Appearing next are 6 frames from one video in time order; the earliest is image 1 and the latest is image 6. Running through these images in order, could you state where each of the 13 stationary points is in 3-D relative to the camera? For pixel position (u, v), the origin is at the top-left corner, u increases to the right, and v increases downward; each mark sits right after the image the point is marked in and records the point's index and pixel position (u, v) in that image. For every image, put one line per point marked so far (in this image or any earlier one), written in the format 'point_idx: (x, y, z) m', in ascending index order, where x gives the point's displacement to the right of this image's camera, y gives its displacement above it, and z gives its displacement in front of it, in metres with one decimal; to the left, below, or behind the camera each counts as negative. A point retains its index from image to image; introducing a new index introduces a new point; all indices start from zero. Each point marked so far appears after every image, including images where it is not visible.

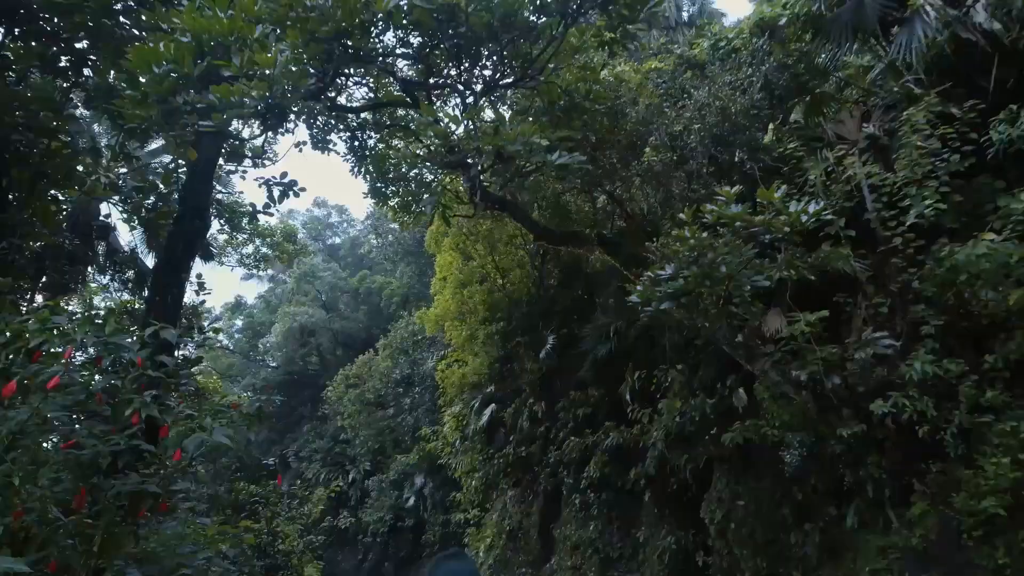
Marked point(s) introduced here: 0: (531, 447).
0: (+0.5, -4.1, +13.9) m
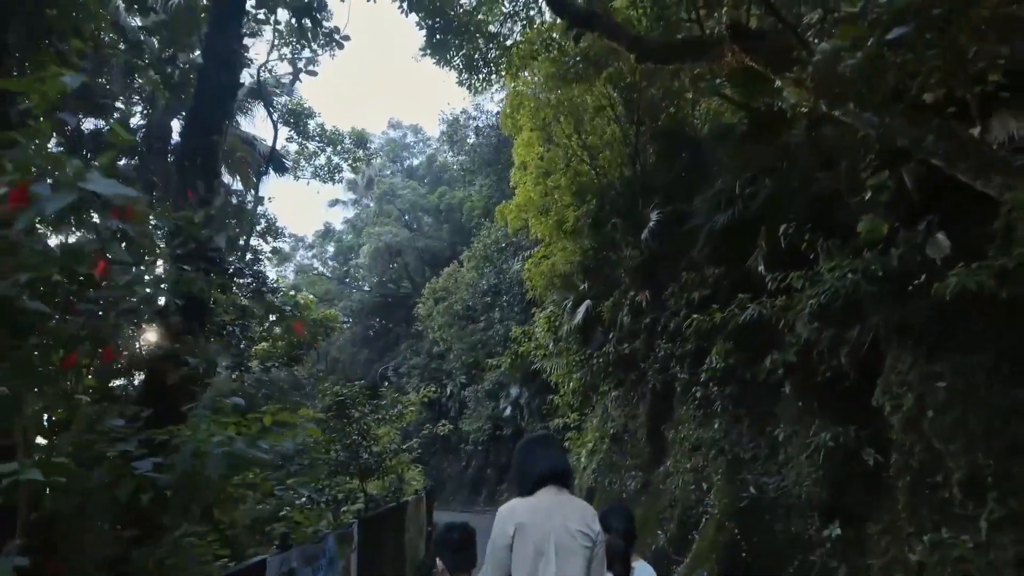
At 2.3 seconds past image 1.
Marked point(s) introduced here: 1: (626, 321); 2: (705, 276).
0: (+2.8, -1.3, +12.2) m
1: (+2.6, -0.8, +12.1) m
2: (+3.6, +0.2, +10.0) m
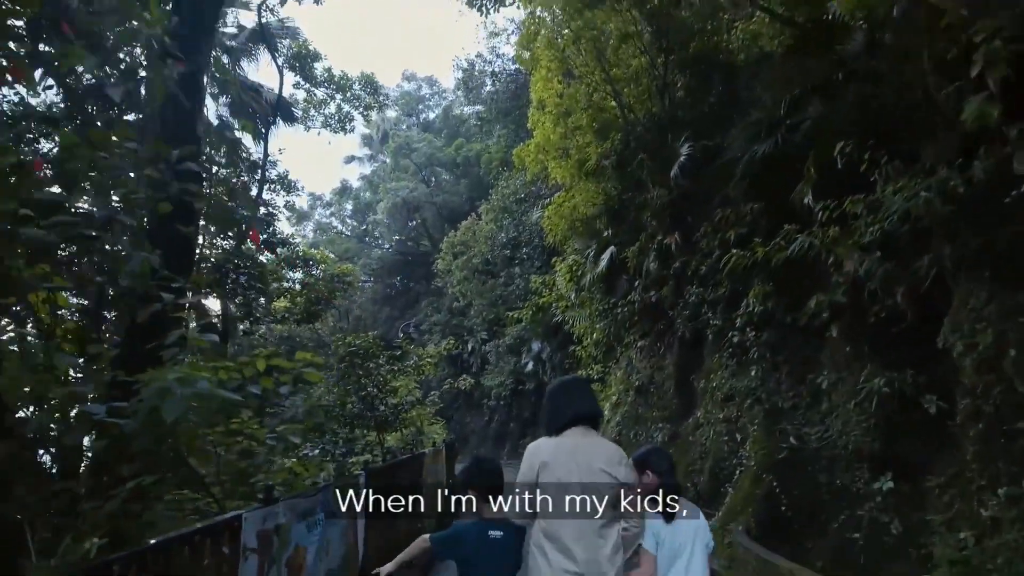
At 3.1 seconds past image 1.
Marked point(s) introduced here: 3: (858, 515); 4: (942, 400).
0: (+3.3, -0.1, +11.5) m
1: (+3.0, +0.4, +11.4) m
2: (+3.9, +1.3, +9.1) m
3: (+4.1, -2.7, +6.4) m
4: (+5.2, -1.4, +6.5) m
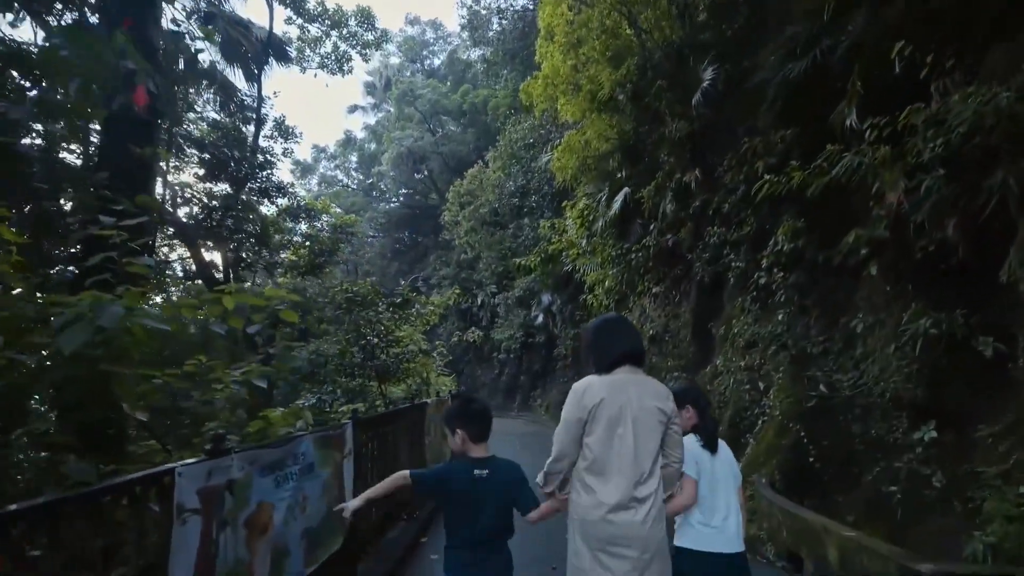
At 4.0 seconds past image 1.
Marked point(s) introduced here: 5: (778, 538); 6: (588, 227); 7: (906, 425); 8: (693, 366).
0: (+3.4, +1.1, +10.8) m
1: (+3.1, +1.6, +10.6) m
2: (+4.0, +2.2, +8.3) m
3: (+4.2, -2.0, +5.9) m
4: (+5.2, -0.6, +5.8) m
5: (+2.8, -2.7, +5.7) m
6: (+1.8, +1.5, +12.9) m
7: (+4.4, -1.5, +6.0) m
8: (+3.8, -1.6, +11.3) m
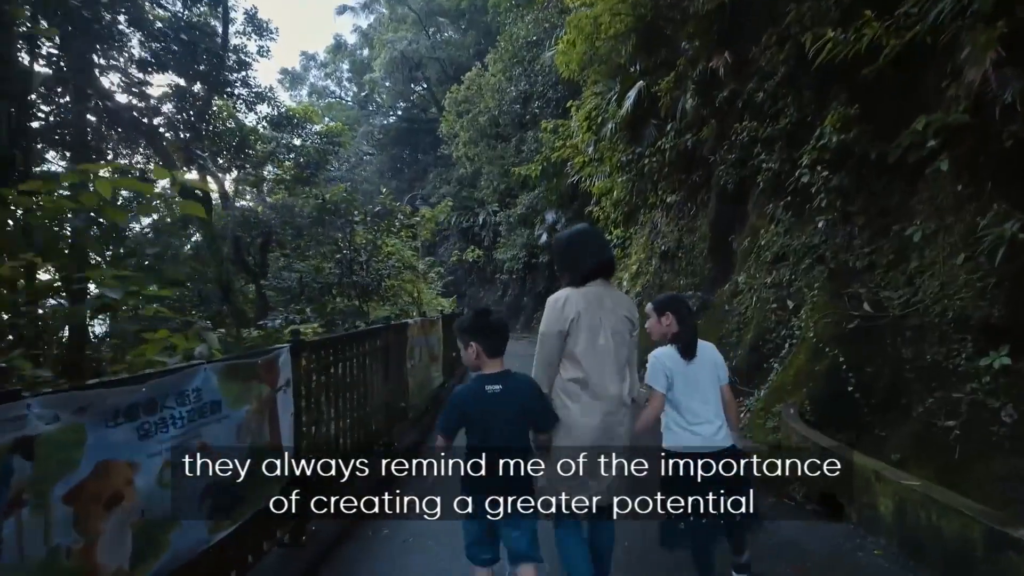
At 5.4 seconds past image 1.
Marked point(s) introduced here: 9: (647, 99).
0: (+3.3, +2.7, +9.4) m
1: (+3.1, +3.2, +9.1) m
2: (+3.9, +3.5, +6.7) m
3: (+4.1, -1.0, +4.9) m
4: (+5.1, +0.3, +4.7) m
5: (+2.7, -1.7, +4.9) m
6: (+1.8, +3.4, +11.4) m
7: (+4.3, -0.6, +5.0) m
8: (+3.7, +0.1, +10.2) m
9: (+2.6, +3.6, +10.1) m
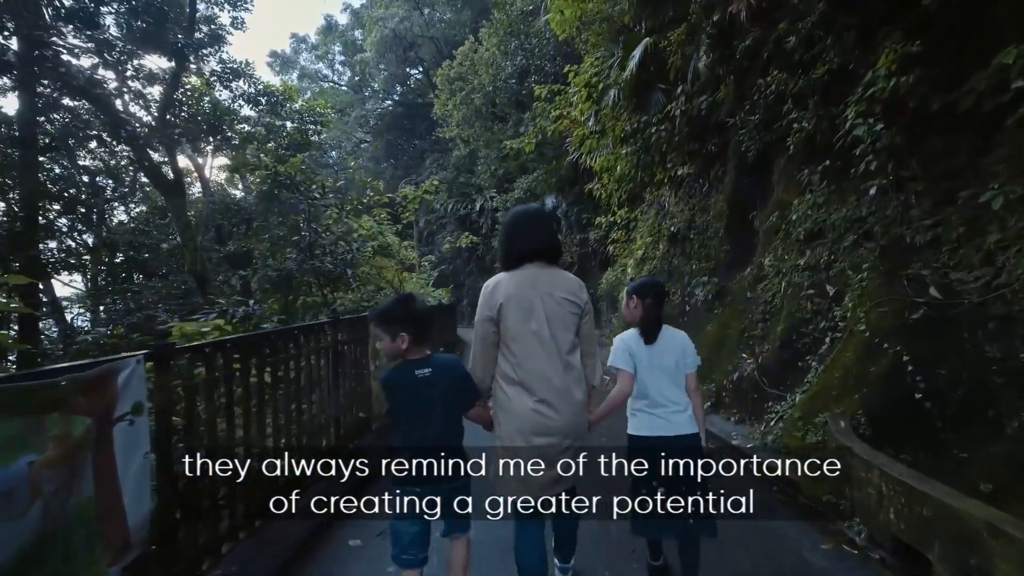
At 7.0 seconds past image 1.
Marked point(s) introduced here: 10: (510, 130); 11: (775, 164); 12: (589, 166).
0: (+3.1, +3.0, +8.1) m
1: (+2.9, +3.4, +7.9) m
2: (+3.7, +3.7, +5.4) m
3: (+3.9, -0.9, +3.8) m
4: (+4.9, +0.5, +3.5) m
5: (+2.5, -1.6, +3.7) m
6: (+1.6, +3.7, +10.2) m
7: (+4.1, -0.4, +3.8) m
8: (+3.6, +0.3, +9.0) m
9: (+2.4, +3.9, +8.8) m
10: (-0.1, +6.0, +20.0) m
11: (+3.9, +1.8, +7.9) m
12: (+1.7, +2.8, +12.1) m
